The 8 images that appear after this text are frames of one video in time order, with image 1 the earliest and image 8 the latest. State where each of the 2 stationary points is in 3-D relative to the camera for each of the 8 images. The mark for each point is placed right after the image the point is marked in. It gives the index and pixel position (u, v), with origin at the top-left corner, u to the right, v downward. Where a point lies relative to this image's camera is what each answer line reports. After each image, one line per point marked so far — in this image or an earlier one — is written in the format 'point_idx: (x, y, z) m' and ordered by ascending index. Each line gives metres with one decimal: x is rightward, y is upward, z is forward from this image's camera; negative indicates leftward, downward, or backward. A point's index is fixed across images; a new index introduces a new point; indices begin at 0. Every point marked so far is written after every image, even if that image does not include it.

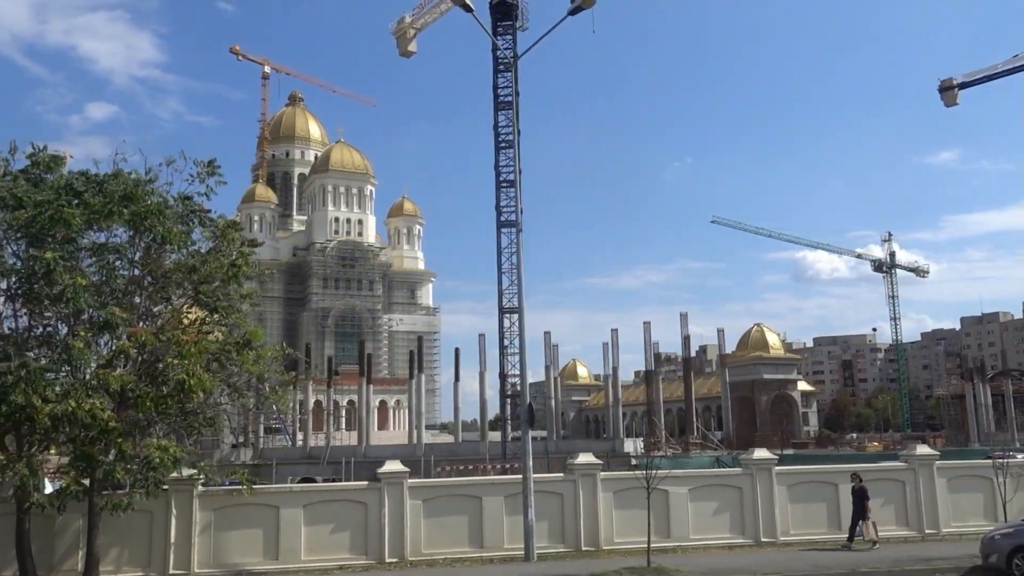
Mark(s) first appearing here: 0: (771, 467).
0: (+5.1, -3.5, +17.8) m
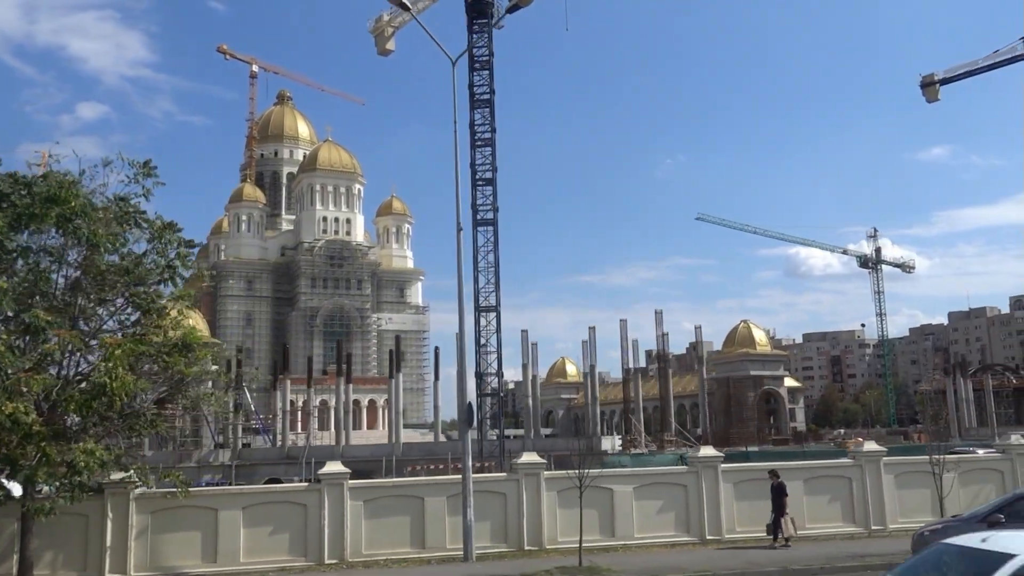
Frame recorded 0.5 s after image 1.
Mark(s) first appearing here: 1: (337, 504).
0: (+4.0, -3.4, +17.7) m
1: (-3.1, -3.9, +16.3) m
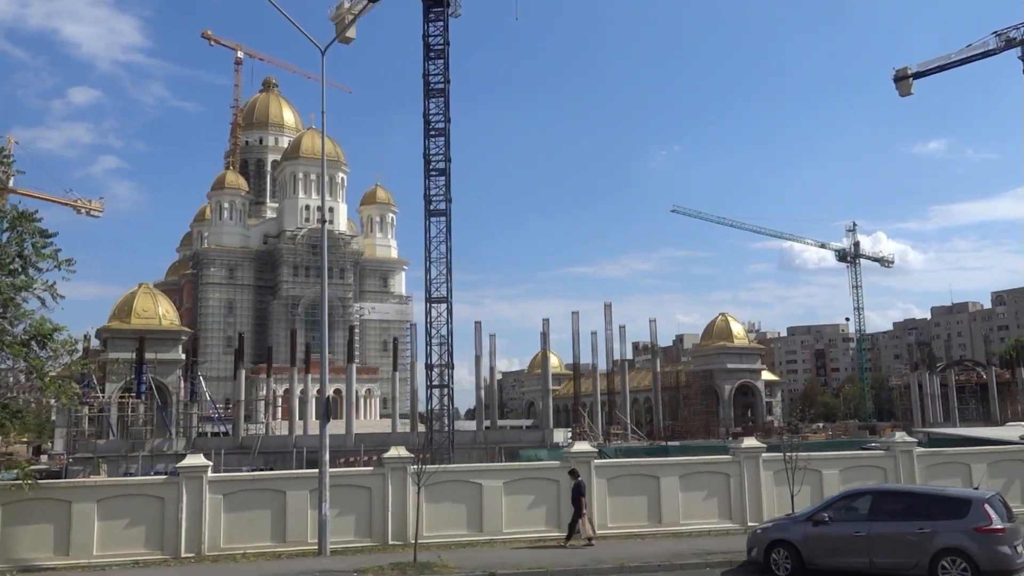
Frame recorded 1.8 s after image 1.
0: (+1.5, -3.3, +17.6) m
1: (-5.6, -3.7, +16.1) m
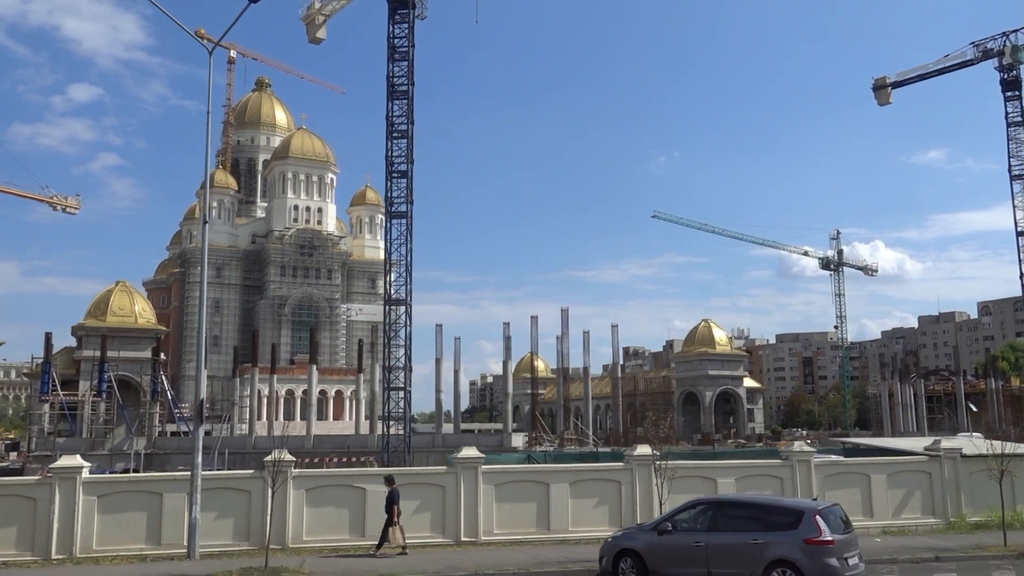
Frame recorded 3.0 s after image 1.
0: (+2.8, -3.5, +18.3) m
1: (-4.2, -3.8, +16.7) m
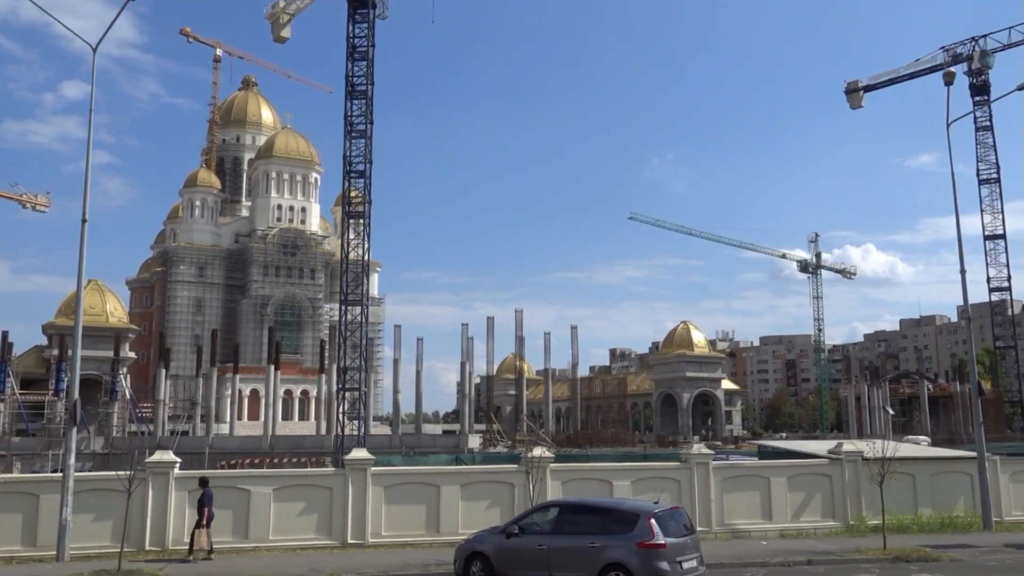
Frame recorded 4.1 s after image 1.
0: (+0.7, -3.5, +18.3) m
1: (-6.4, -3.7, +16.5) m
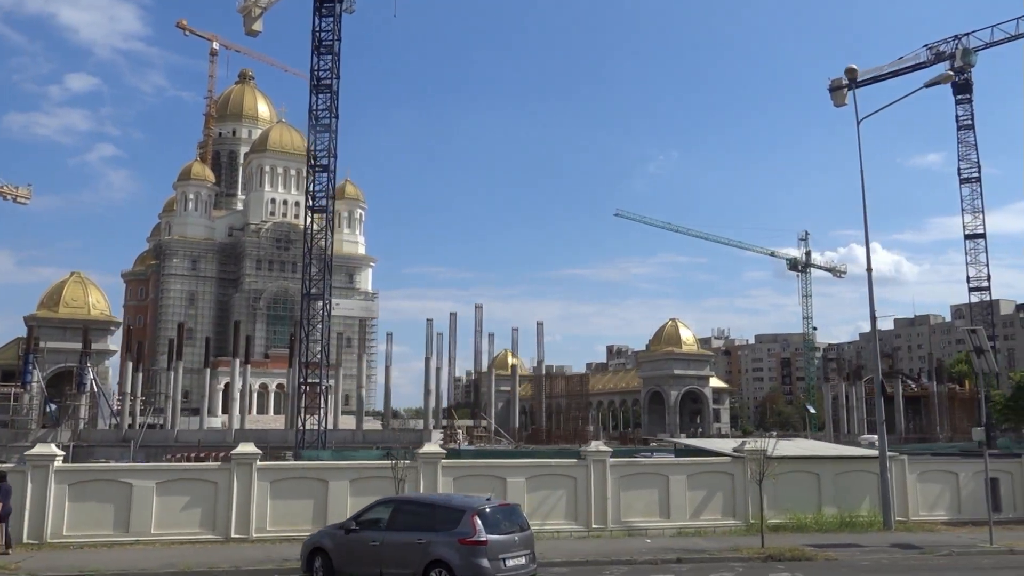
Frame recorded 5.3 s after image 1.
0: (-1.5, -3.4, +18.2) m
1: (-8.6, -3.6, +16.5) m
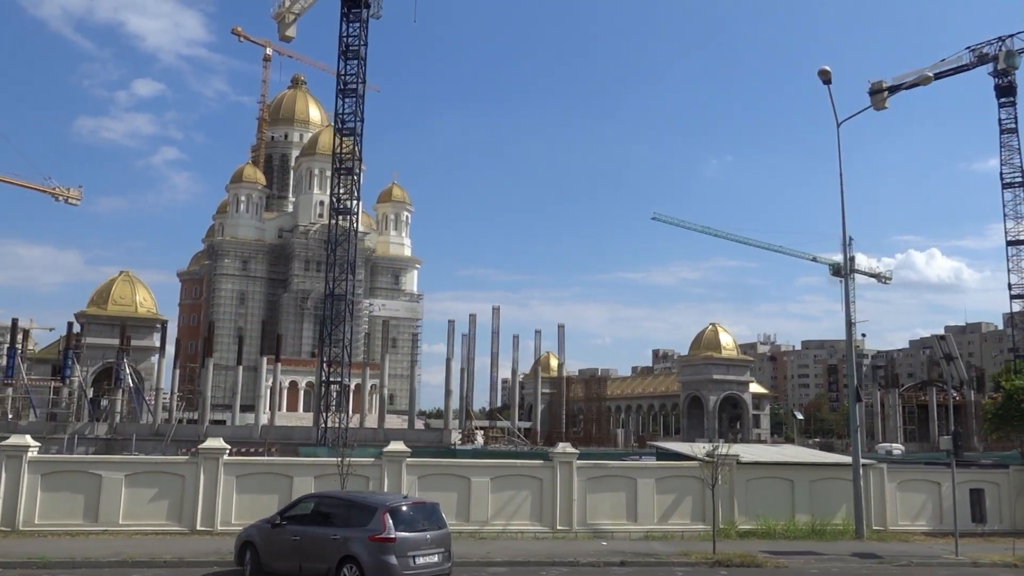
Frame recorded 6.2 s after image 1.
0: (-2.2, -3.5, +18.5) m
1: (-9.4, -3.6, +17.2) m
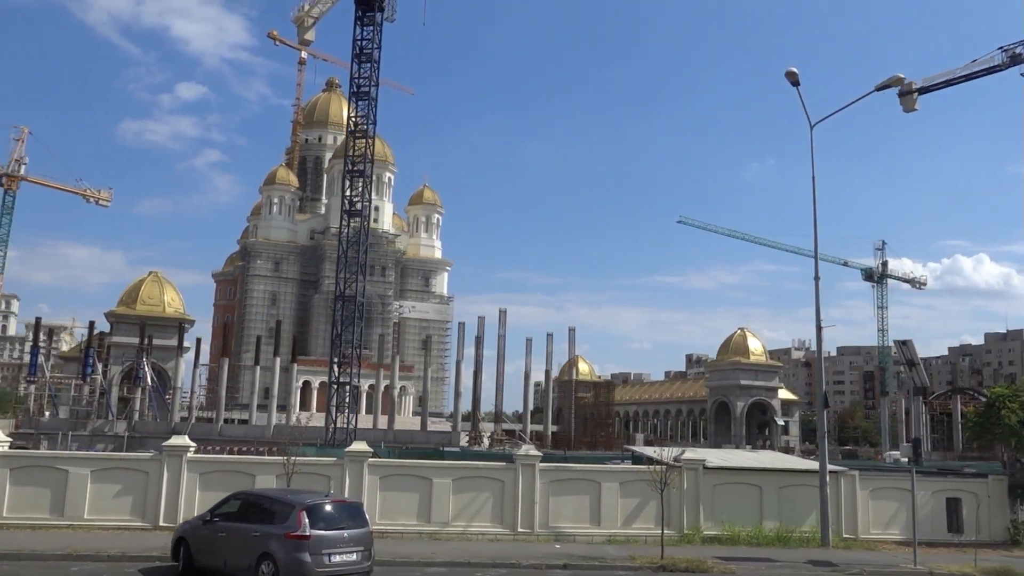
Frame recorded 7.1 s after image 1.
0: (-3.0, -3.5, +18.6) m
1: (-10.2, -3.5, +17.6) m
